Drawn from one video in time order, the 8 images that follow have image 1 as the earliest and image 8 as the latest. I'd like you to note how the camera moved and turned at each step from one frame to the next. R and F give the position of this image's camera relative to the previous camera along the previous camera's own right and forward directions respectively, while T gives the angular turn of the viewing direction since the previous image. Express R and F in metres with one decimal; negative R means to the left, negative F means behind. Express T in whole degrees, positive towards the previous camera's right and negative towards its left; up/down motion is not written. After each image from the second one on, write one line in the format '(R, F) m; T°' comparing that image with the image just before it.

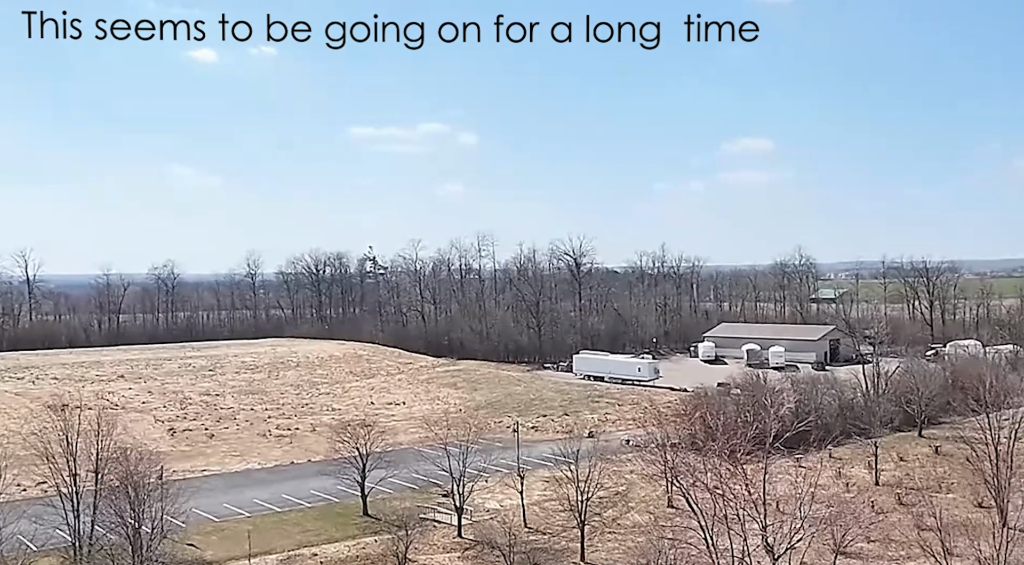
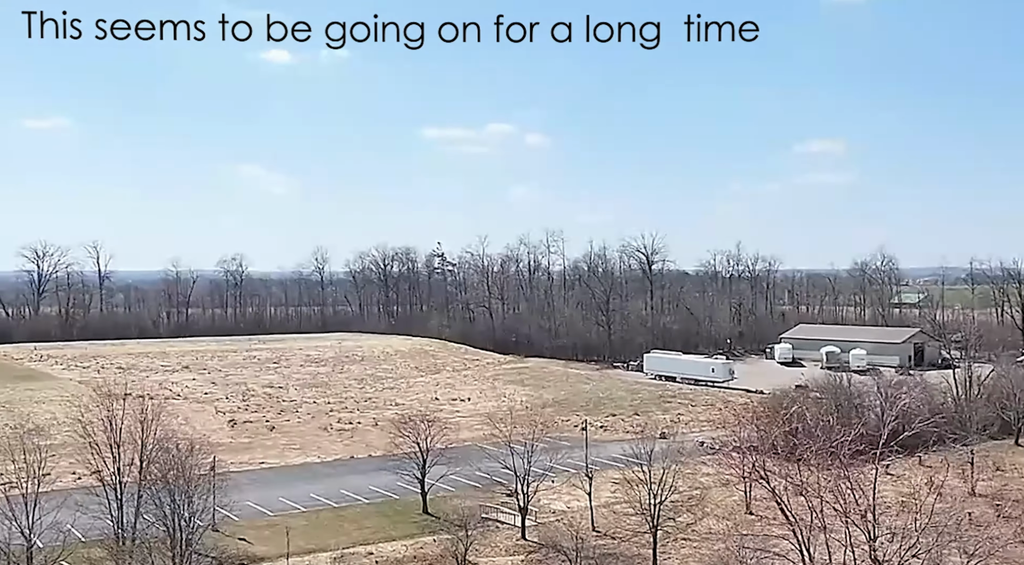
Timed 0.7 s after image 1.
(0.0, +2.1) m; -3°
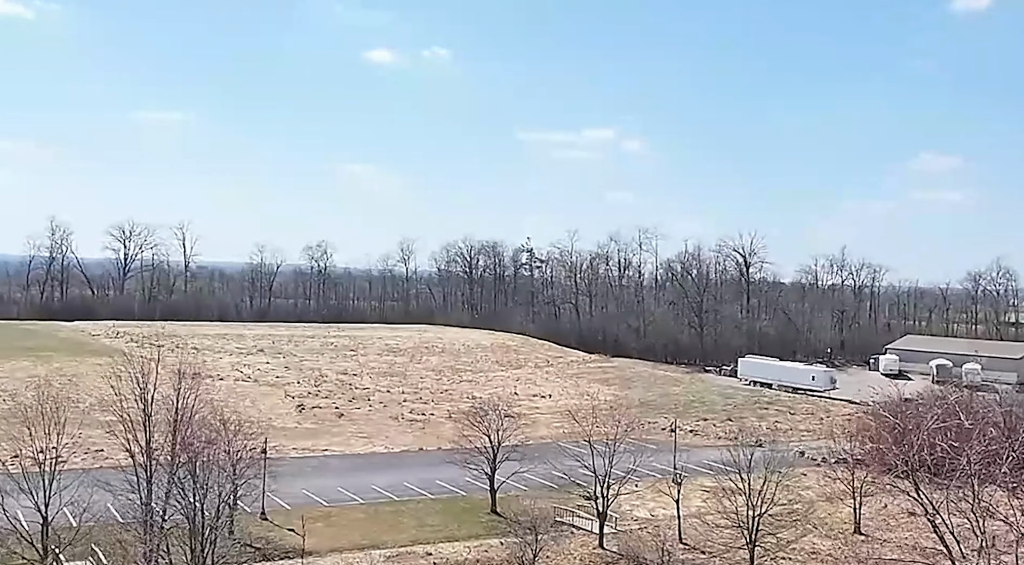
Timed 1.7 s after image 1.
(+0.1, +3.5) m; -4°
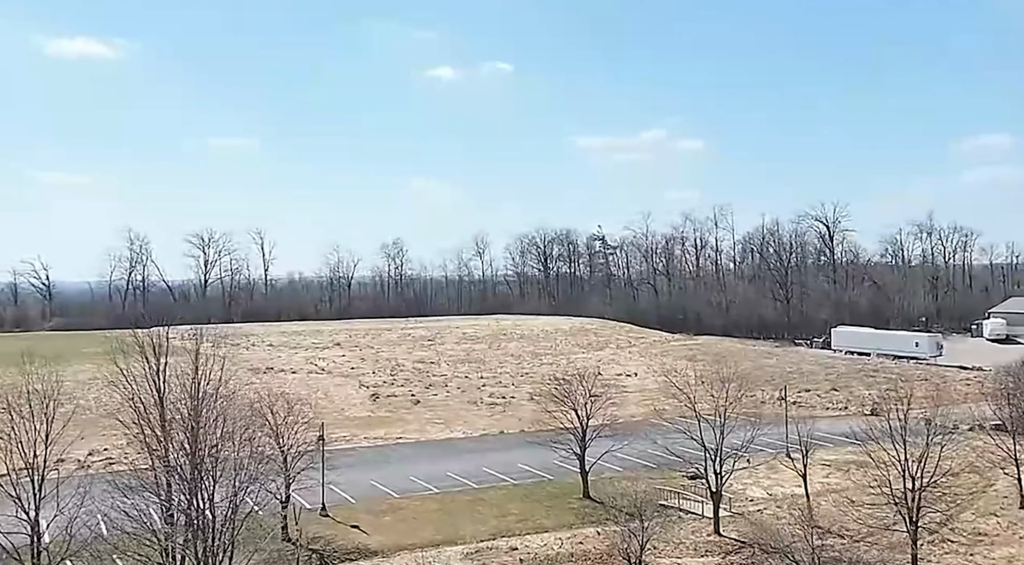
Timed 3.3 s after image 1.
(+0.2, +1.8) m; -4°
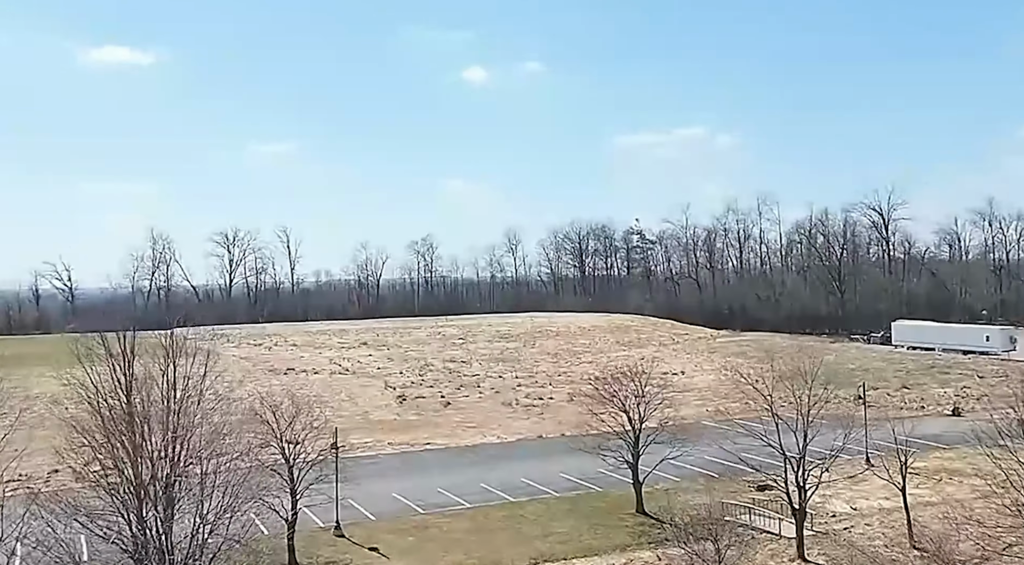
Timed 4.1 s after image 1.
(-0.2, +4.2) m; -2°
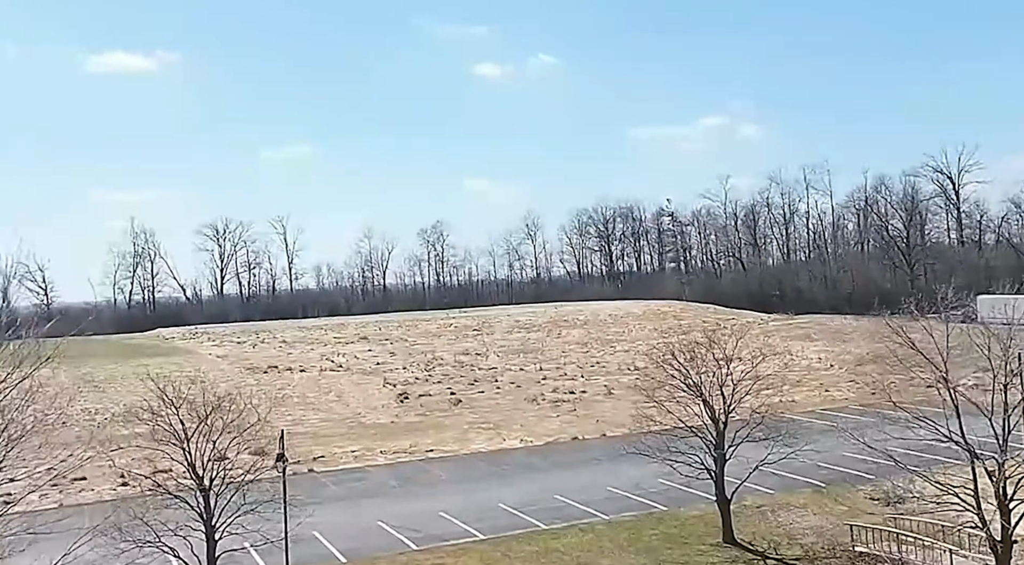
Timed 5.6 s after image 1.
(-0.1, +8.9) m; -1°
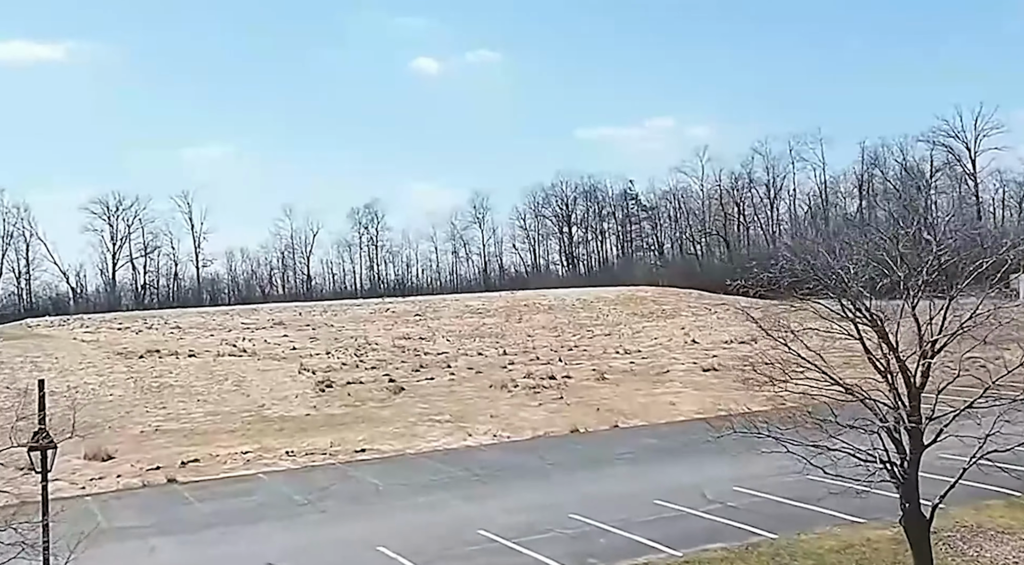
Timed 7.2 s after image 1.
(-0.7, +10.3) m; +3°
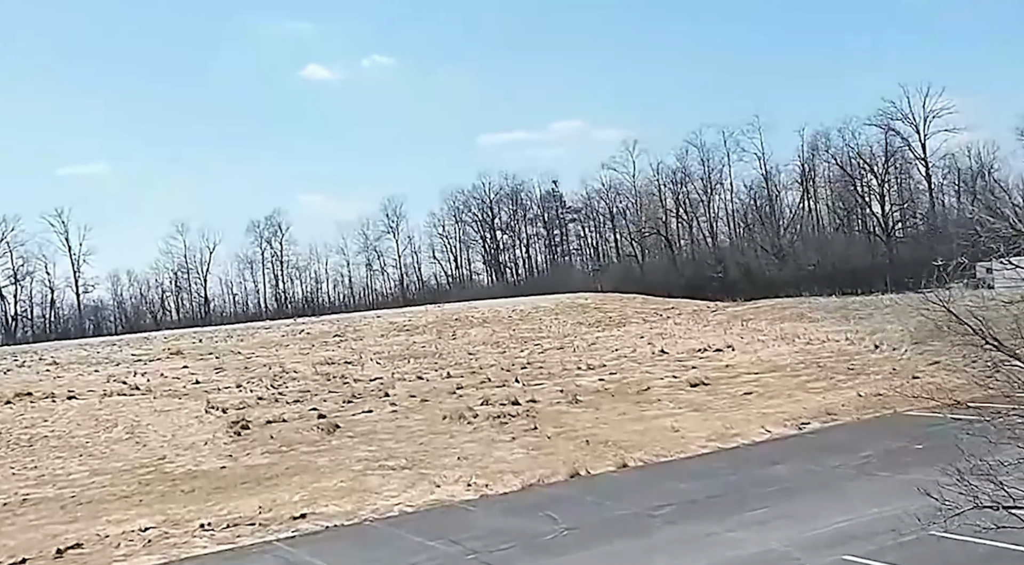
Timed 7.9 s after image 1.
(-1.1, +5.0) m; +5°
